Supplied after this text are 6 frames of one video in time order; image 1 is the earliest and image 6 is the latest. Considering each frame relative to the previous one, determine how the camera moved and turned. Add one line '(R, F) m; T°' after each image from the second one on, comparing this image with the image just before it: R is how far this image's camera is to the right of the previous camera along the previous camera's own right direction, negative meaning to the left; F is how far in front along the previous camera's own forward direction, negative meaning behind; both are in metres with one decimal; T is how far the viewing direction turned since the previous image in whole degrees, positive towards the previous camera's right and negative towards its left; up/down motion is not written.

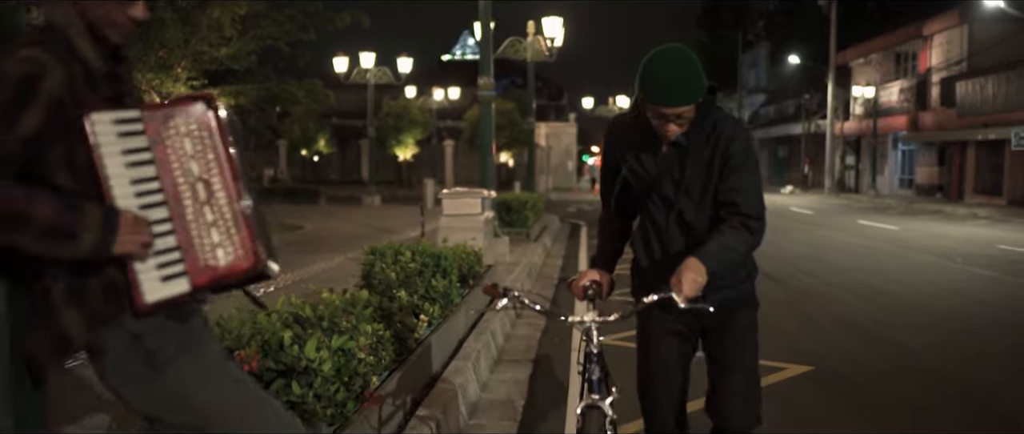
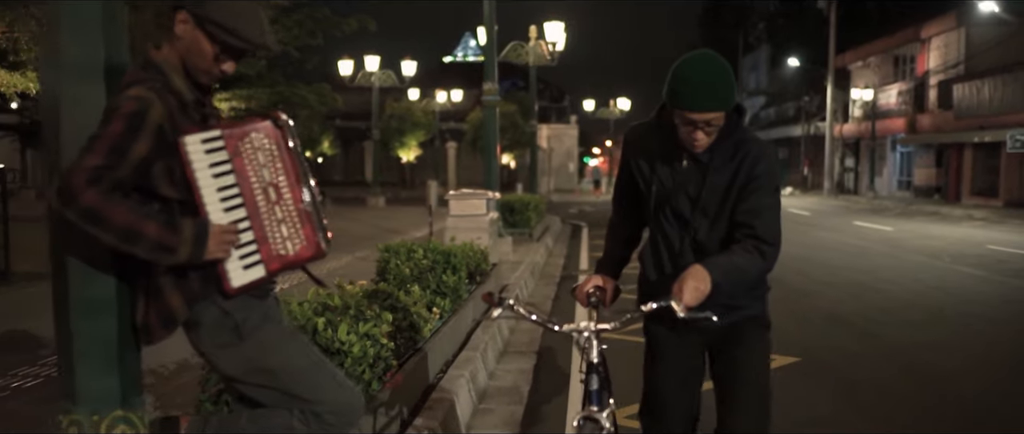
(0.0, -0.4) m; 0°
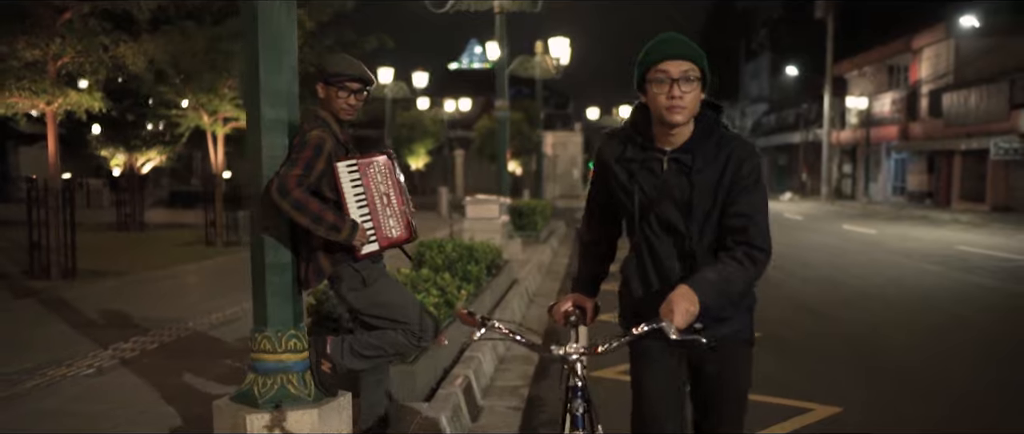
(-0.1, -1.4) m; 0°
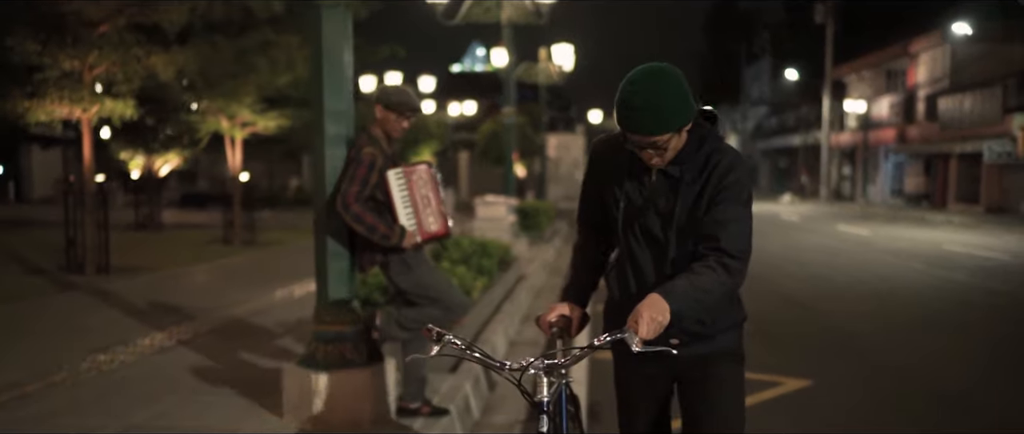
(-0.1, -0.7) m; 0°
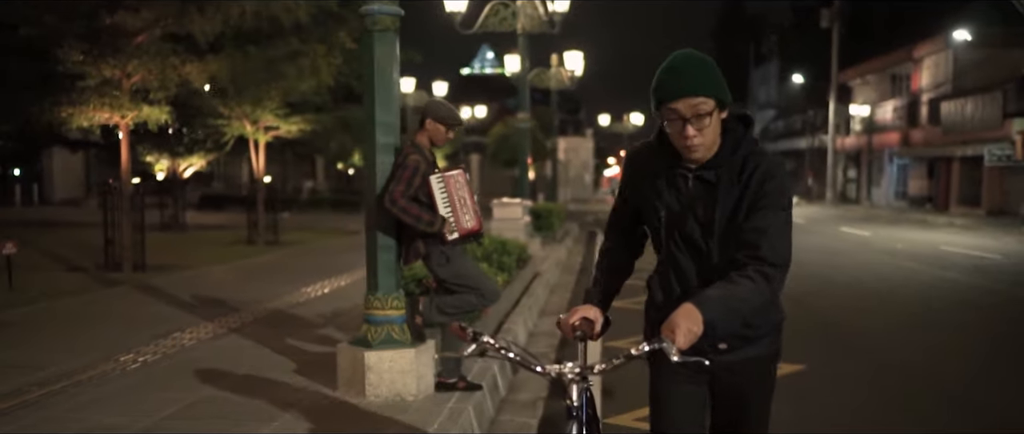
(-0.1, -0.7) m; 0°
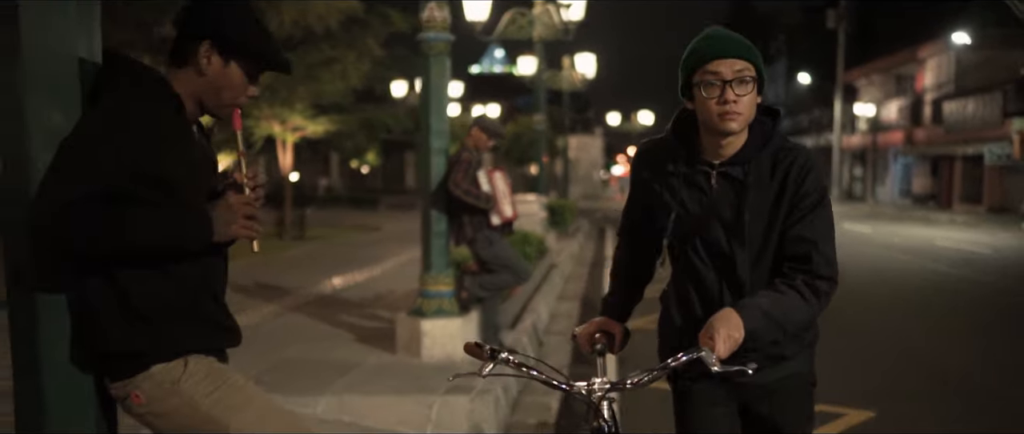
(-0.2, -1.0) m; -1°
